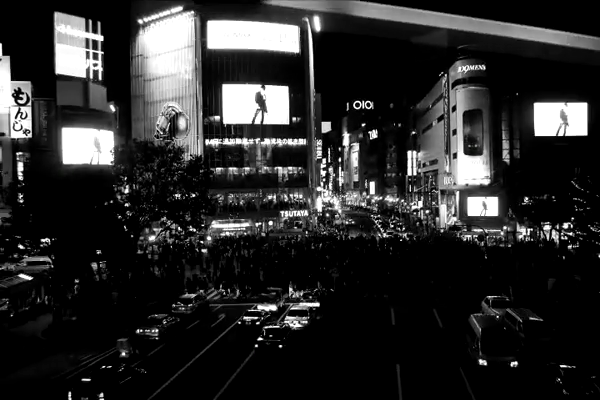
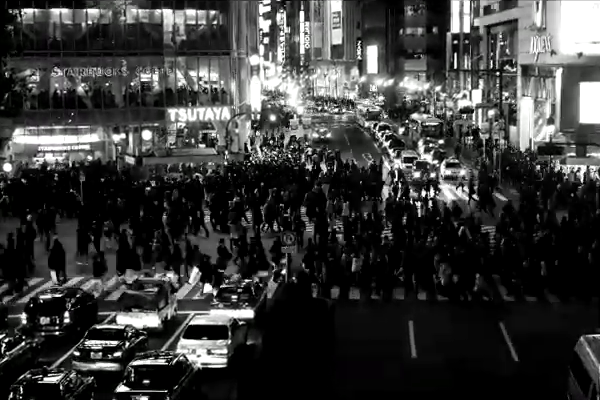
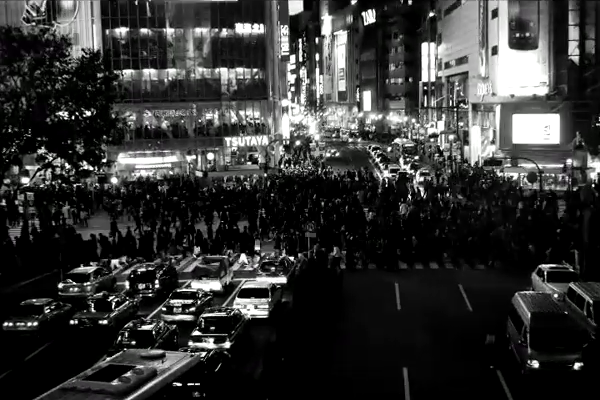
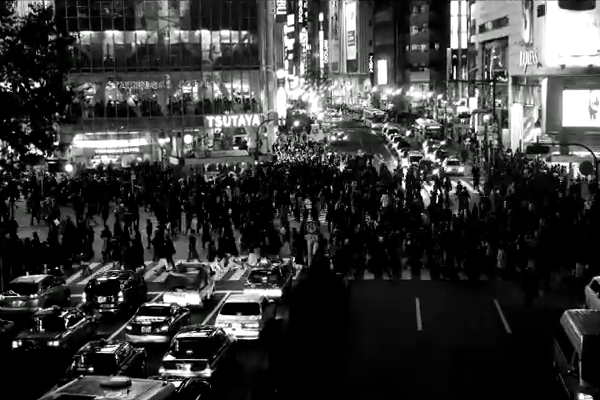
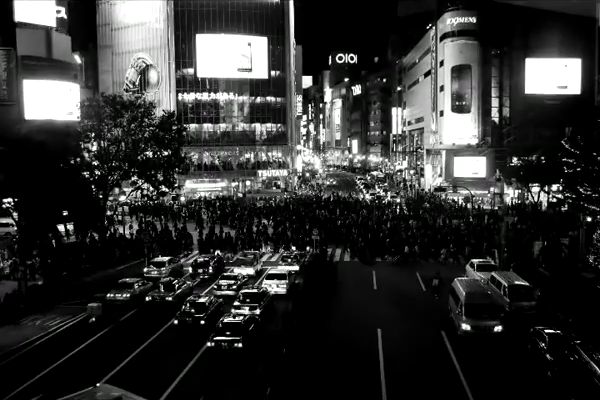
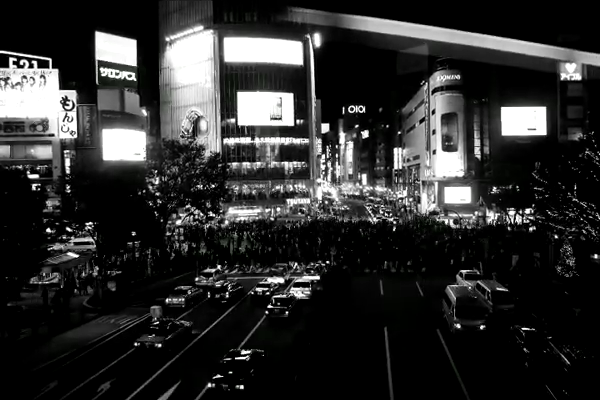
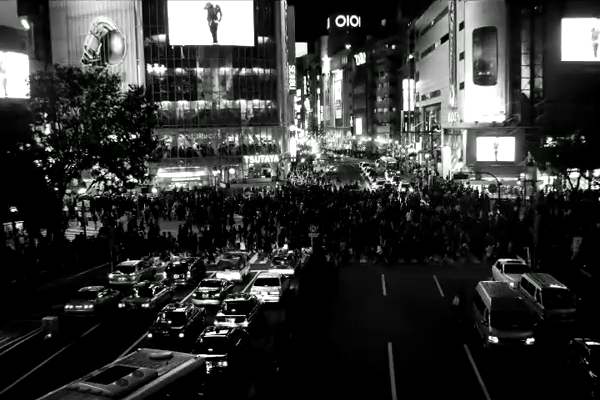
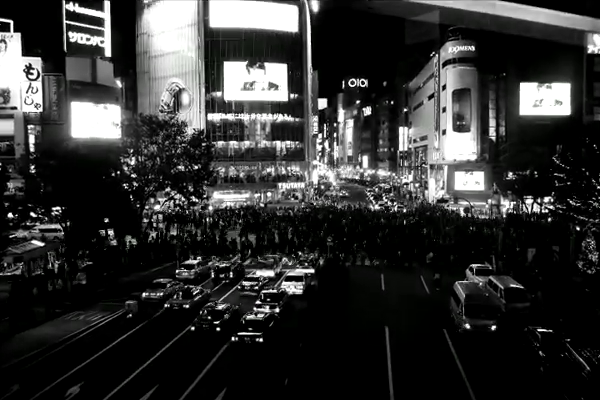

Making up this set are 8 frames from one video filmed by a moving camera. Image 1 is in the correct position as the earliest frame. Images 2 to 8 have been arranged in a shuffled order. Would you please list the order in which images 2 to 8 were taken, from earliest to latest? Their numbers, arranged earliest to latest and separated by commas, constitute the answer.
6, 8, 5, 7, 3, 4, 2
